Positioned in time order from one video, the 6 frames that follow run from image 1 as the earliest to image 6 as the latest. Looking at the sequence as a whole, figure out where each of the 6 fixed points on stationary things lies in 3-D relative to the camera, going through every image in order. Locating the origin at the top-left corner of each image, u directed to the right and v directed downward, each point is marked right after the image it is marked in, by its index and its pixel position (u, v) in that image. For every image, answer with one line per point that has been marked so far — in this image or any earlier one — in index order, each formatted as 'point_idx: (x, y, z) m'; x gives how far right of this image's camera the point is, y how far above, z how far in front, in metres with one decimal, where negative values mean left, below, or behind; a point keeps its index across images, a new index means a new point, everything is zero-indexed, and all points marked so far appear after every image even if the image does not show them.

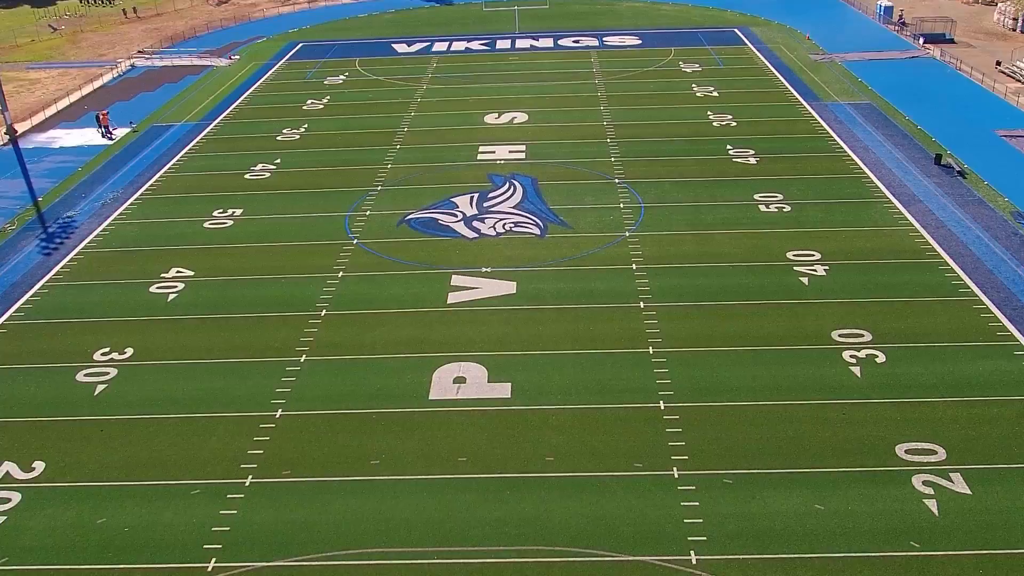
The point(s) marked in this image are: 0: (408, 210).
0: (-1.9, +1.4, +19.5) m
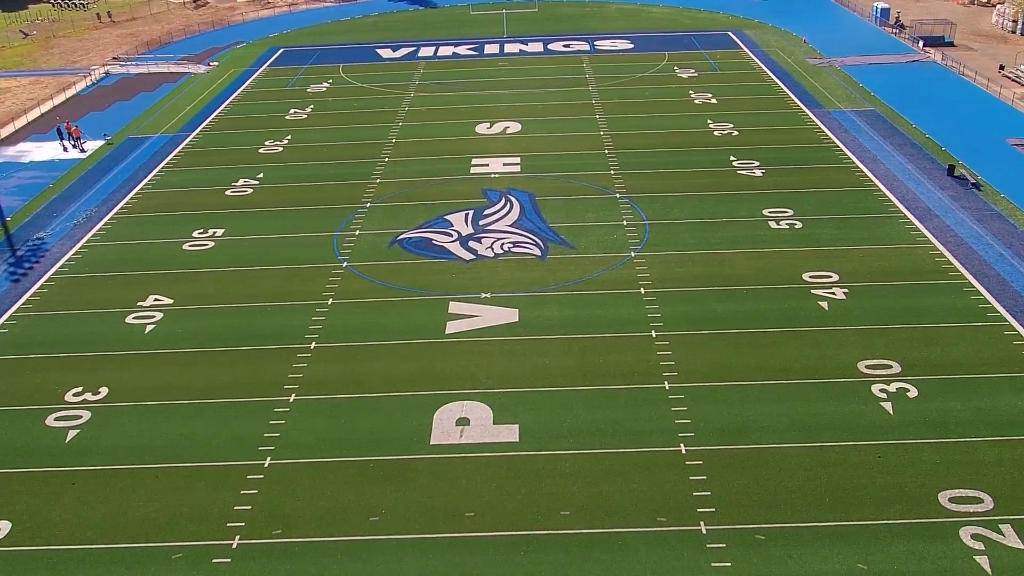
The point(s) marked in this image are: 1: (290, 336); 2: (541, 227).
0: (-1.9, +1.0, +18.5) m
1: (-3.0, -0.7, +14.7) m
2: (+0.5, +1.0, +18.3) m
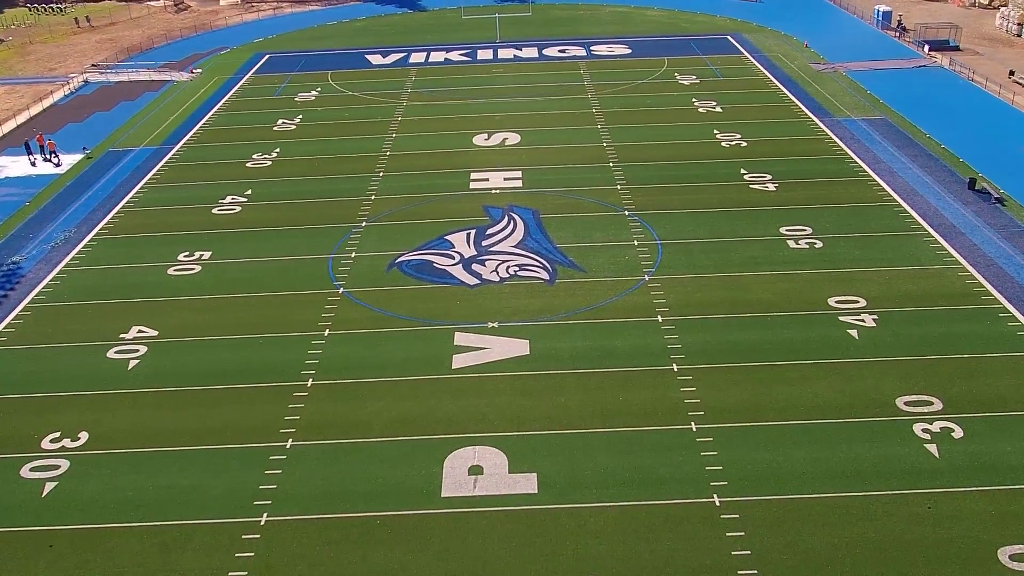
0: (-1.9, +0.6, +17.5) m
1: (-2.9, -1.1, +13.7) m
2: (+0.6, +0.7, +17.4) m
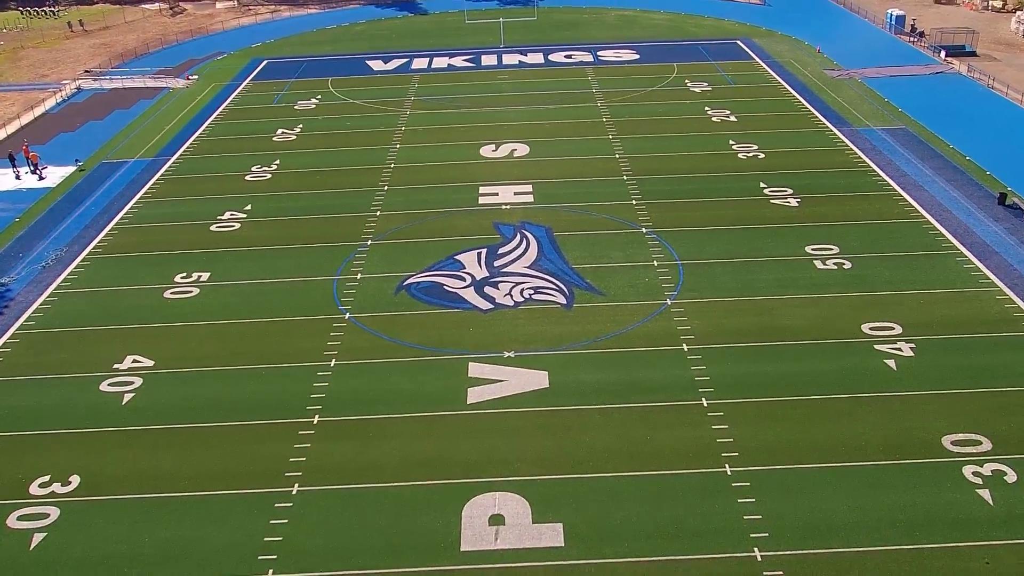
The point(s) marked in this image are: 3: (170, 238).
0: (-1.6, +0.3, +16.6) m
1: (-2.7, -1.5, +12.9) m
2: (+0.8, +0.3, +16.5) m
3: (-5.9, +0.9, +18.4) m
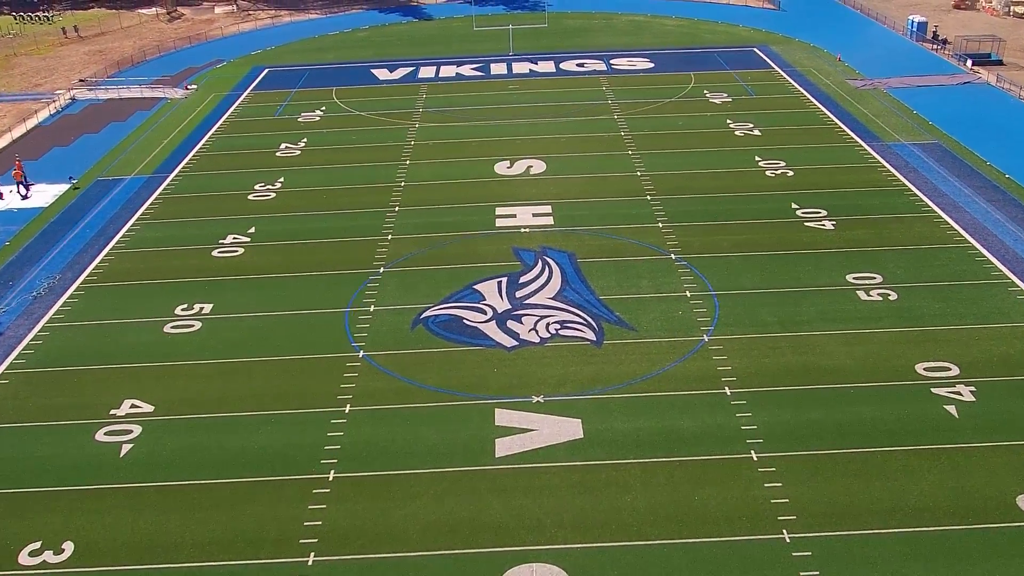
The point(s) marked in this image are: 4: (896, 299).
0: (-1.3, -0.2, +15.6) m
1: (-2.3, -1.9, +11.8) m
2: (+1.1, -0.2, +15.5) m
3: (-5.5, +0.4, +17.3) m
4: (+5.5, -0.2, +15.4) m
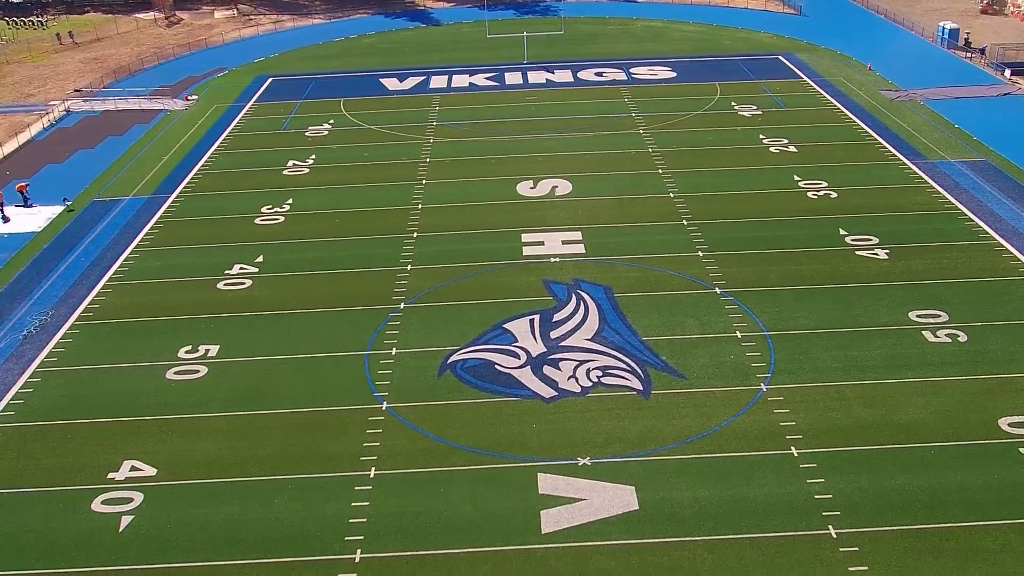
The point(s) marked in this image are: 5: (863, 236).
0: (-0.8, -0.8, +14.3) m
1: (-1.8, -2.5, +10.5) m
2: (+1.6, -0.7, +14.2) m
3: (-5.1, -0.2, +16.0) m
4: (+6.0, -0.7, +14.1) m
5: (+5.7, +0.9, +17.5) m
